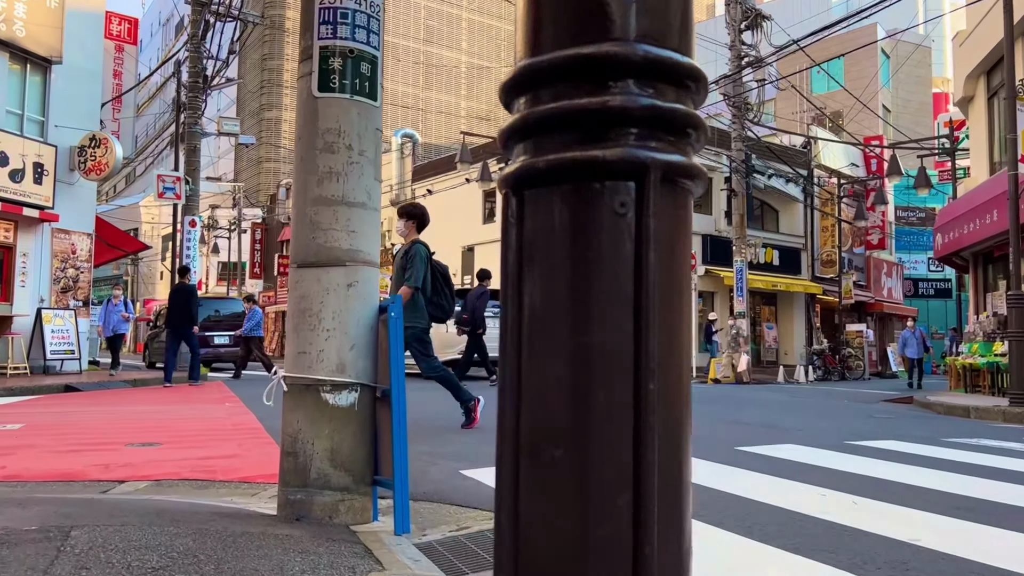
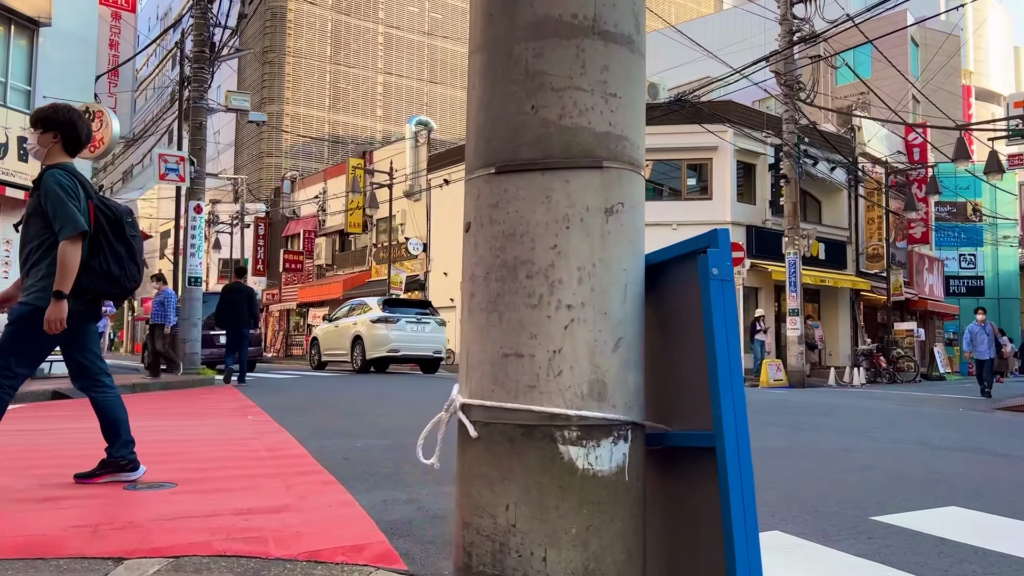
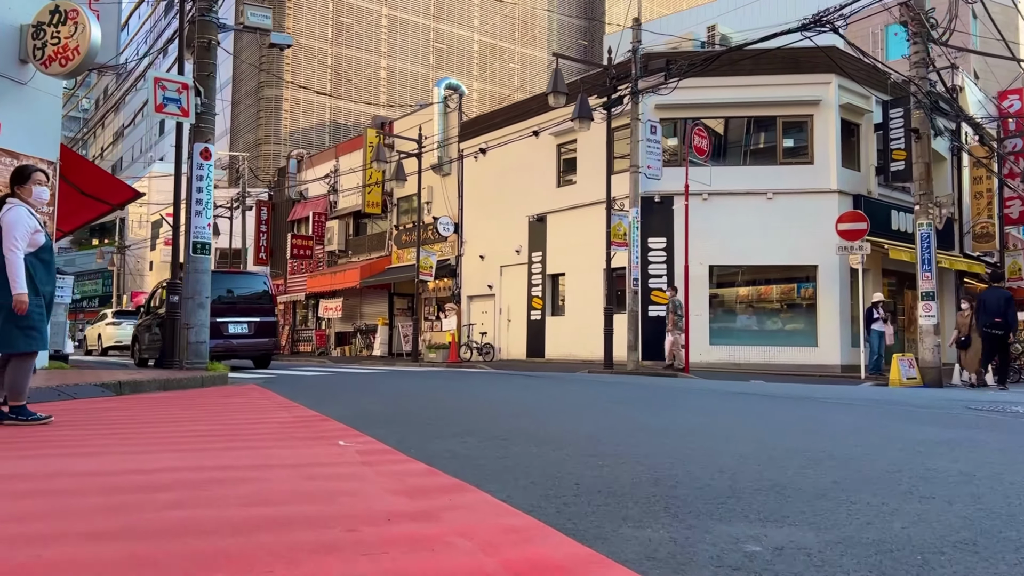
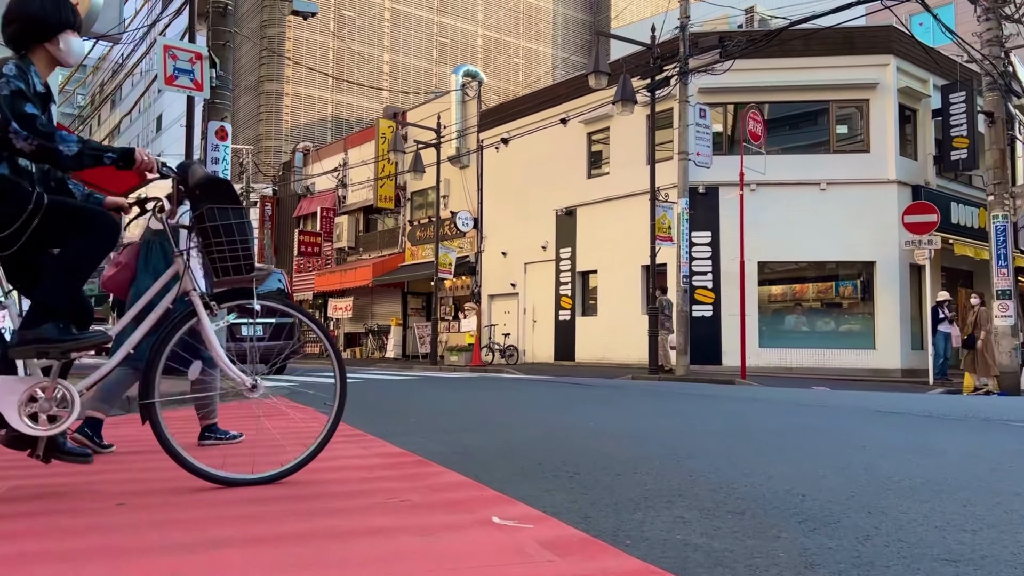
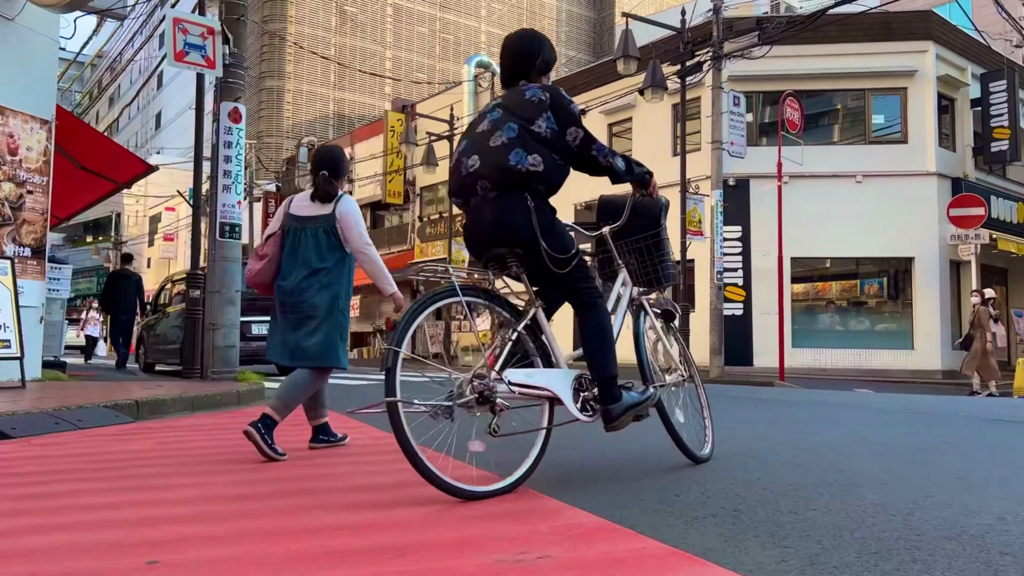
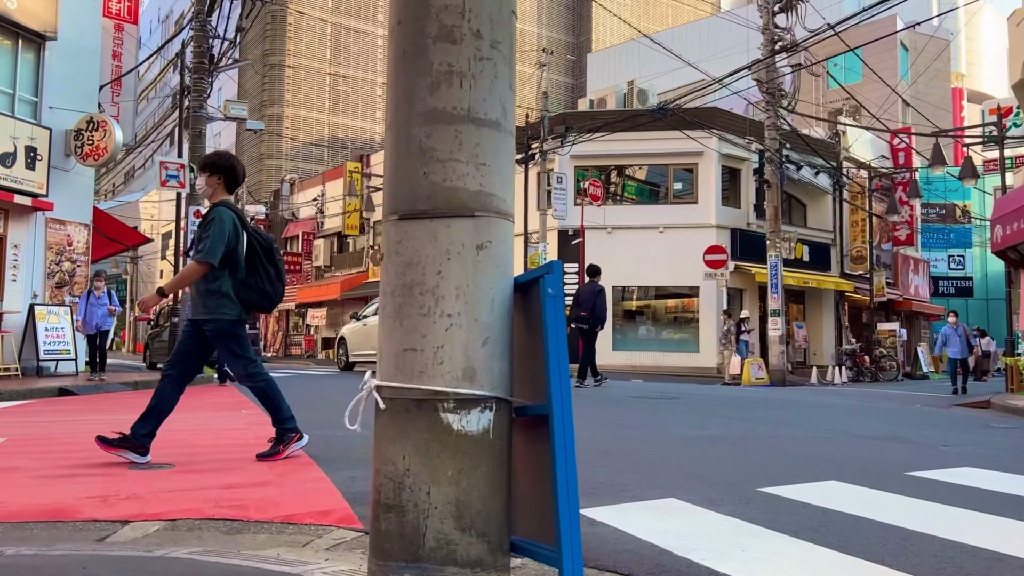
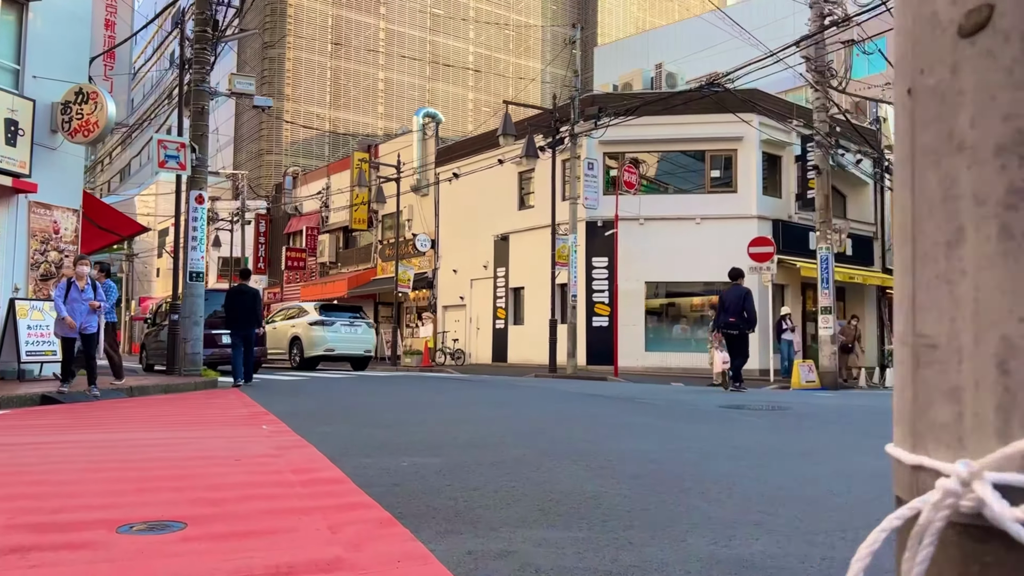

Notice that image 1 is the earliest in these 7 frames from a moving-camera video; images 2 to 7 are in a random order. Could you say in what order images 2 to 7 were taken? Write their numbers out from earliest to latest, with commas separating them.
6, 2, 7, 3, 4, 5
